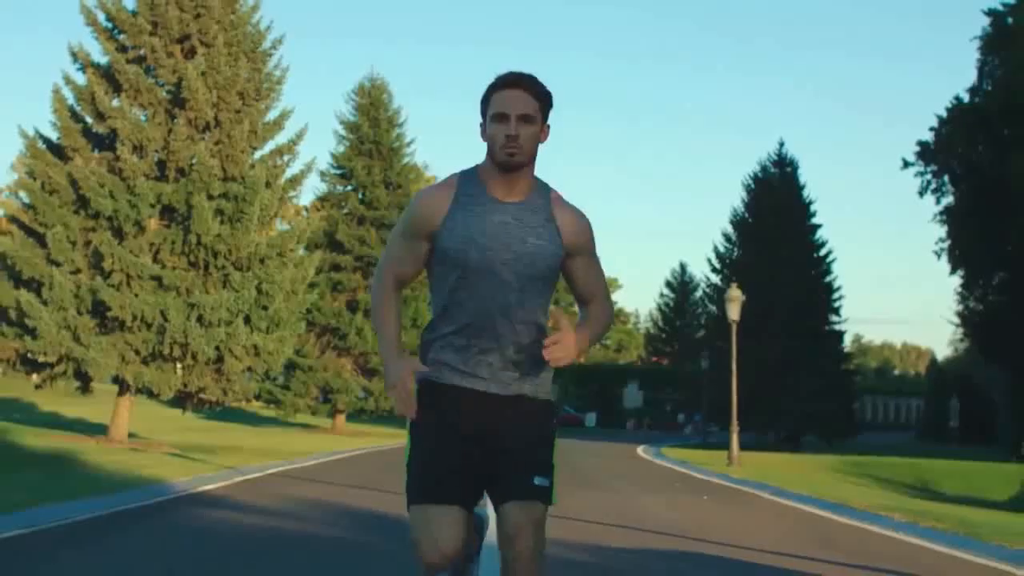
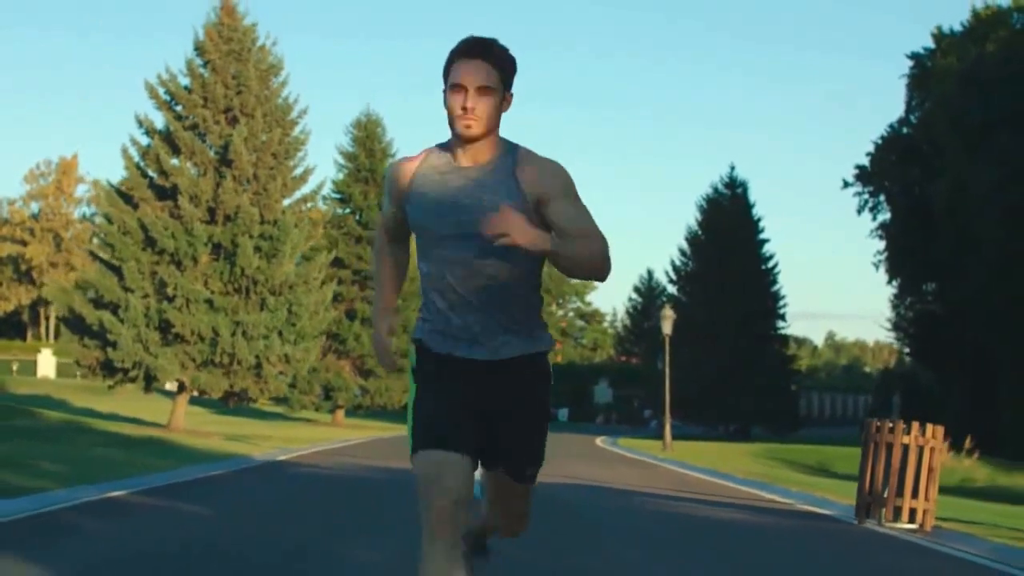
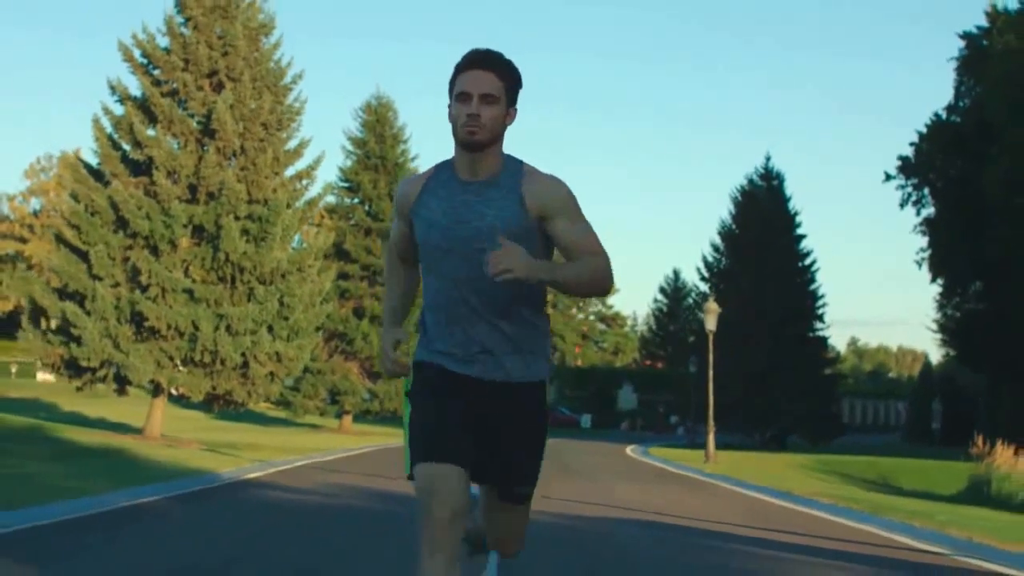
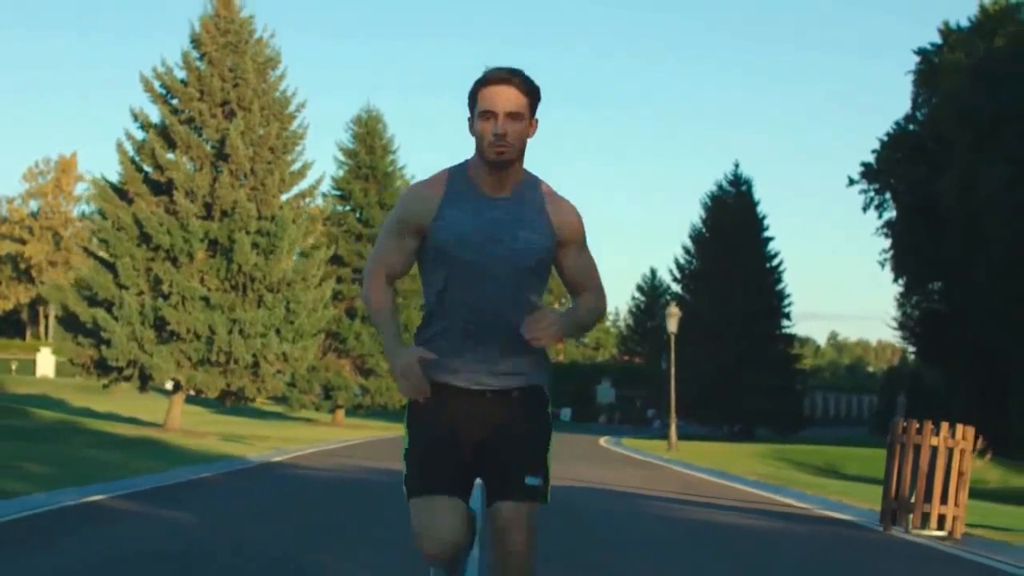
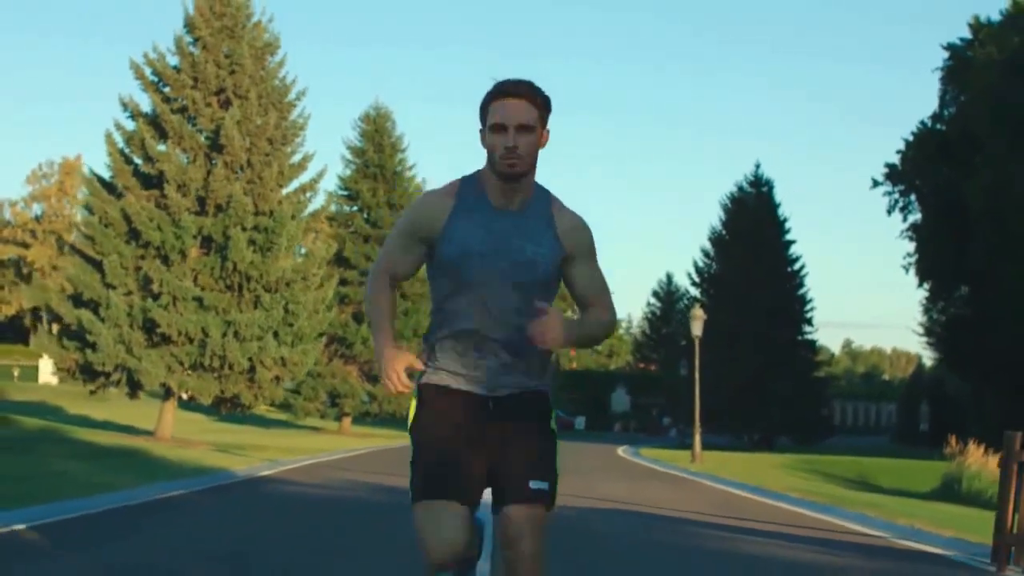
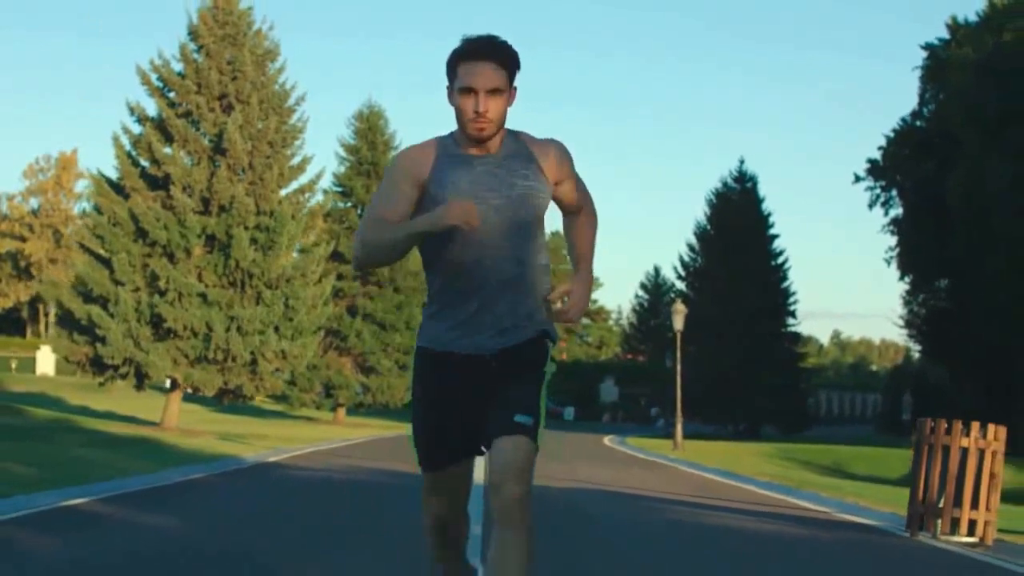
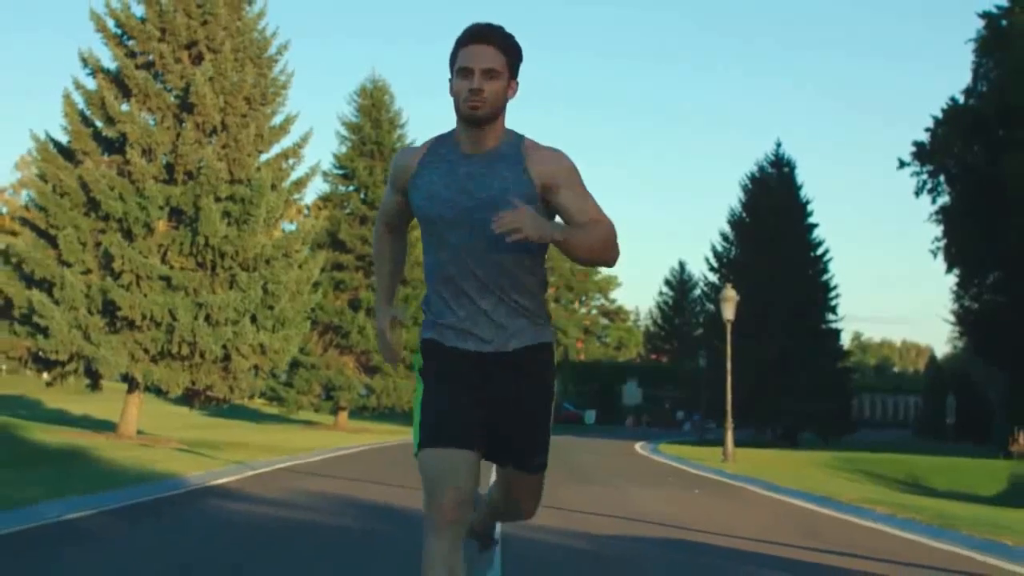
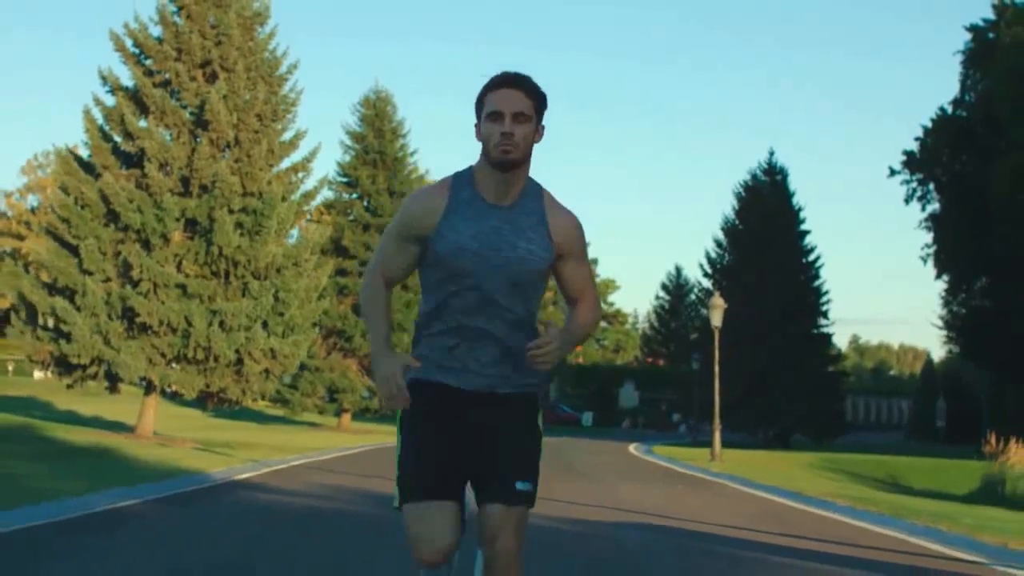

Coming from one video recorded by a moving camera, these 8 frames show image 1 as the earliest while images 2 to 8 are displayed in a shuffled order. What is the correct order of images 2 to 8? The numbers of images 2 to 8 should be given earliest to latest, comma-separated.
7, 8, 3, 5, 6, 4, 2
